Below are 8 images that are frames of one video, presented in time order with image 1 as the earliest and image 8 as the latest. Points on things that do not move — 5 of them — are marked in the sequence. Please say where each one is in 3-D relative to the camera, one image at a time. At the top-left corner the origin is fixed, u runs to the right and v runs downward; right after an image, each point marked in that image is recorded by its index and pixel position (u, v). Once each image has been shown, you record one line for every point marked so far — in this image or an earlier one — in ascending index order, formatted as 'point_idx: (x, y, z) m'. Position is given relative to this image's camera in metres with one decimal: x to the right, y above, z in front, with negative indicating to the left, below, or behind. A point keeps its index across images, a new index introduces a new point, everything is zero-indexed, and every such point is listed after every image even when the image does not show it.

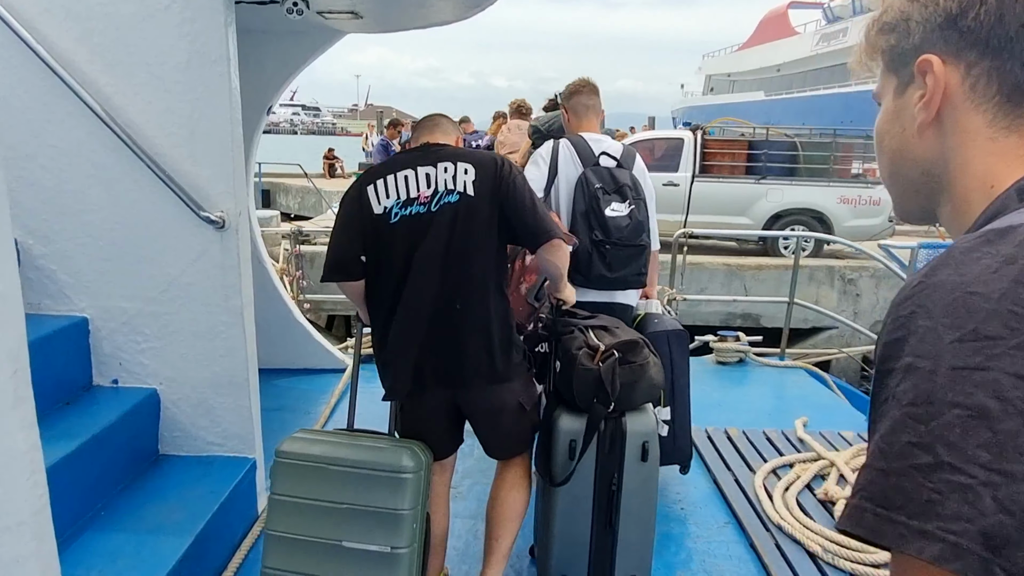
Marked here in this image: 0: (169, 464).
0: (-1.1, -0.6, +2.4) m
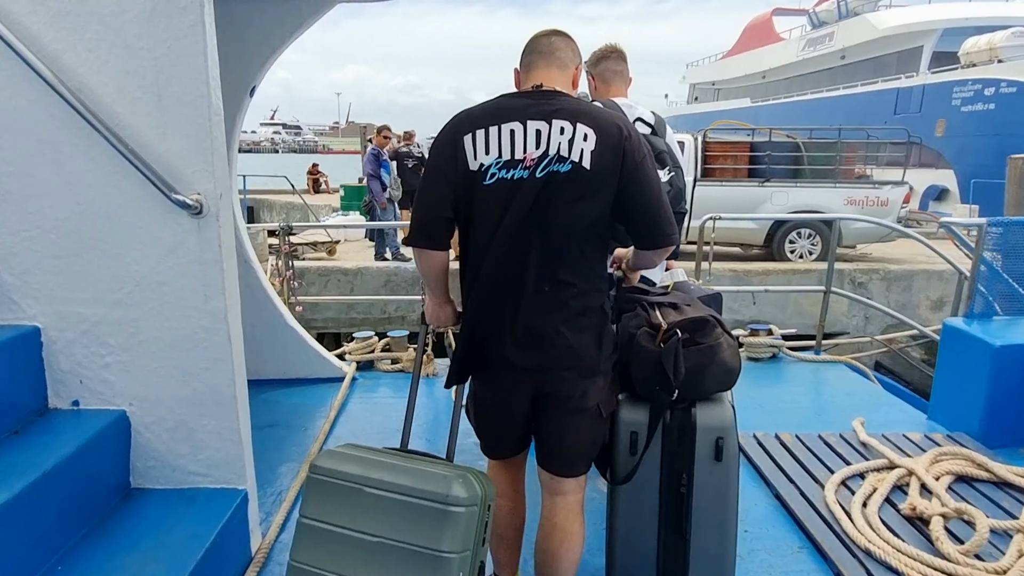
0: (-1.0, -0.6, +2.0) m
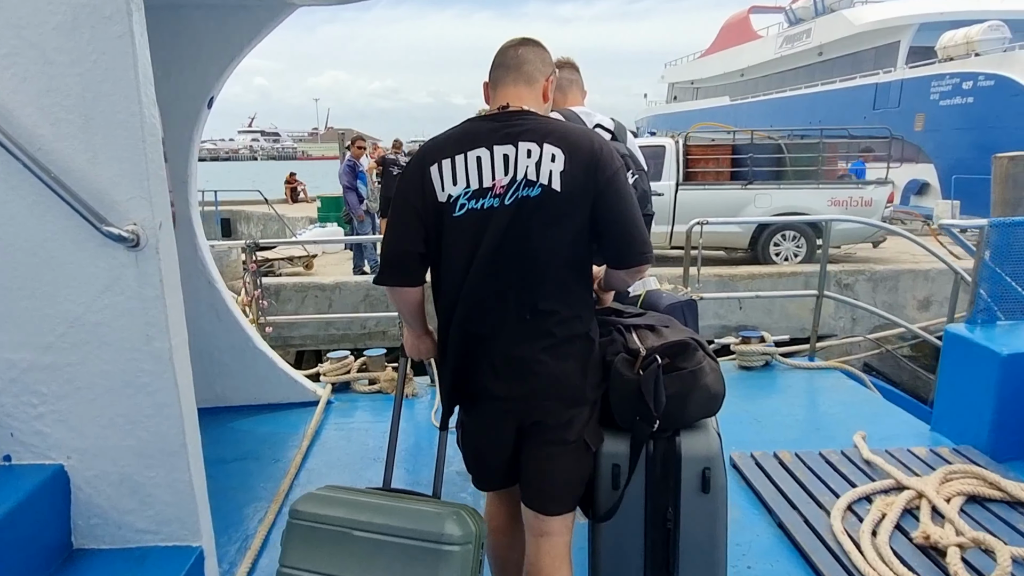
0: (-1.1, -0.7, +1.8) m
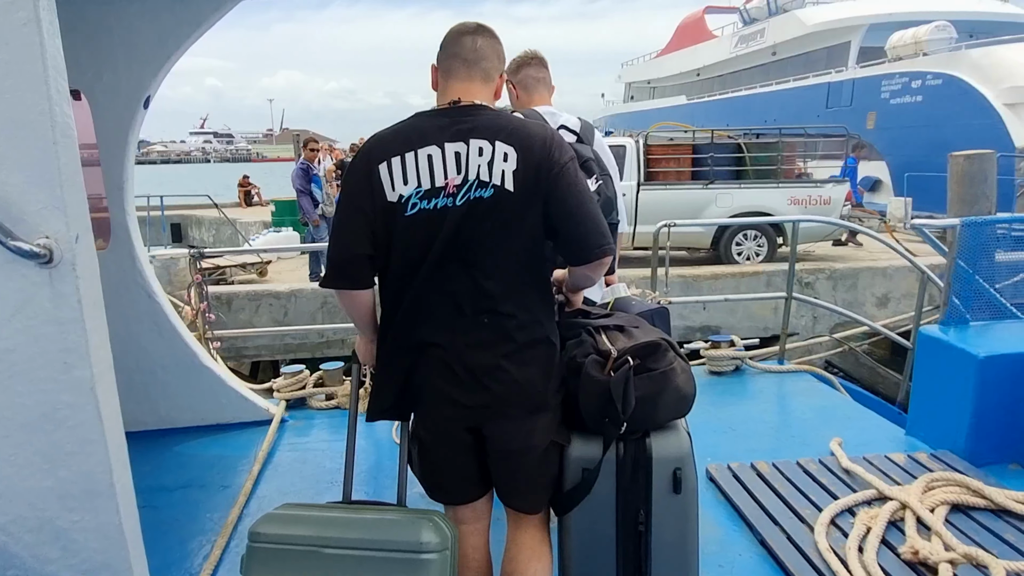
0: (-1.1, -0.7, +1.6) m
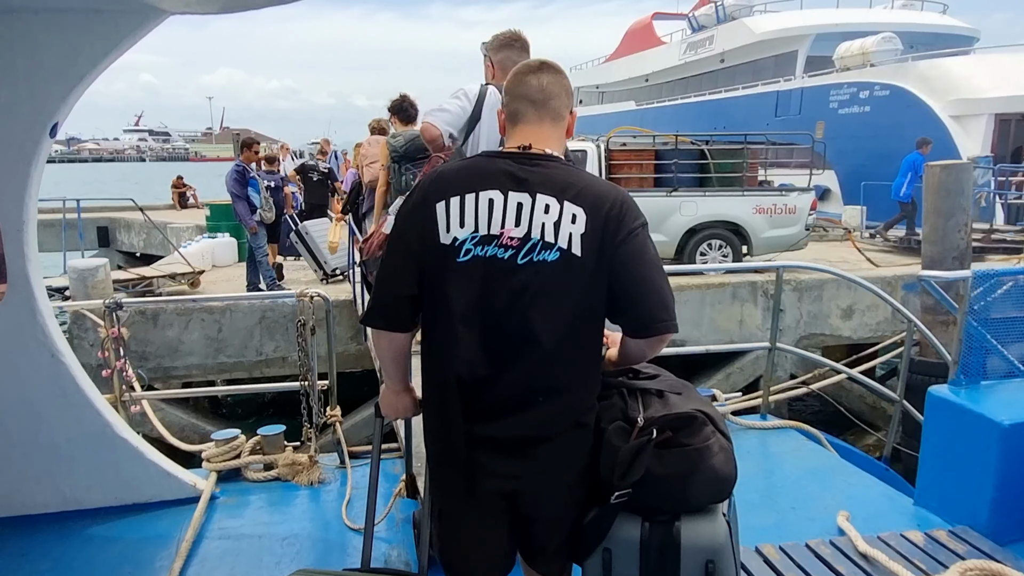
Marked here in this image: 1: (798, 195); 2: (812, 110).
0: (-1.1, -0.8, +1.1) m
1: (+3.0, +1.0, +7.9) m
2: (+6.4, +3.8, +15.8) m
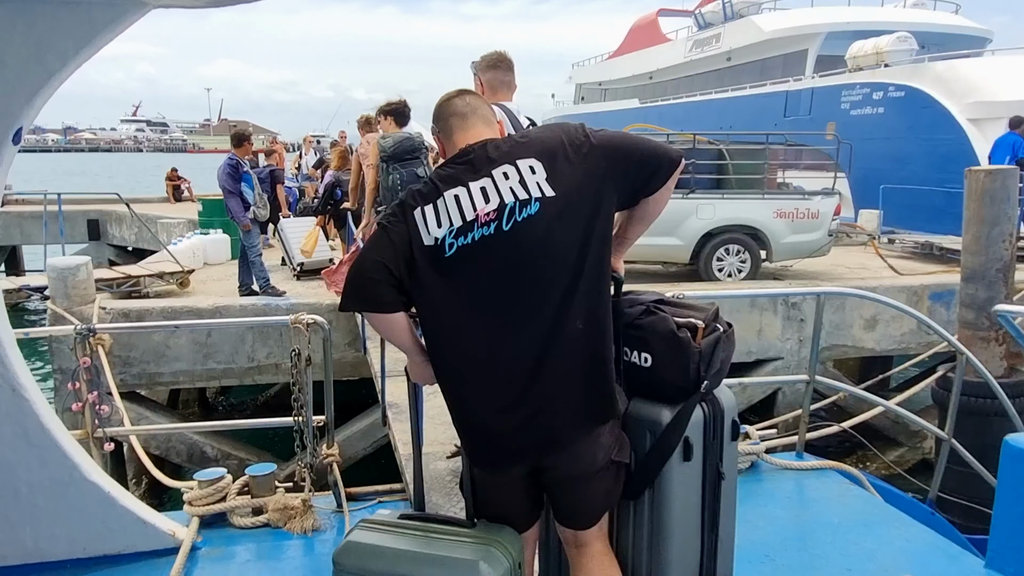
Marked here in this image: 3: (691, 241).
0: (-1.0, -0.9, +0.7) m
1: (+3.1, +0.9, +7.5) m
2: (+6.5, +3.7, +15.4) m
3: (+1.8, +0.5, +7.4) m
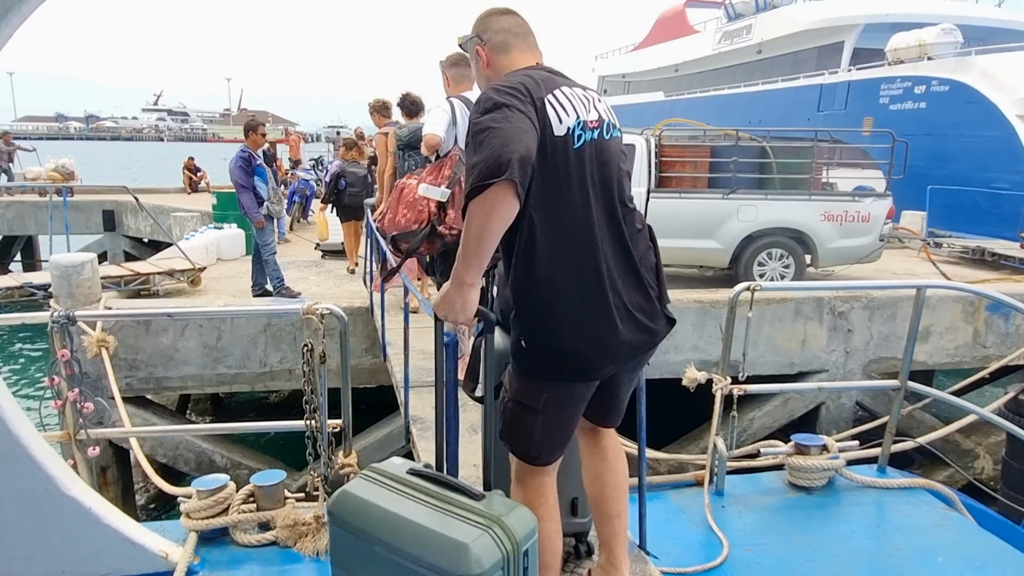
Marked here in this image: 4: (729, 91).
0: (-0.9, -1.0, +0.3) m
1: (+3.4, +0.8, +7.0) m
2: (+6.9, +3.6, +14.8) m
3: (+2.1, +0.4, +7.0) m
4: (+5.7, +5.1, +19.2) m
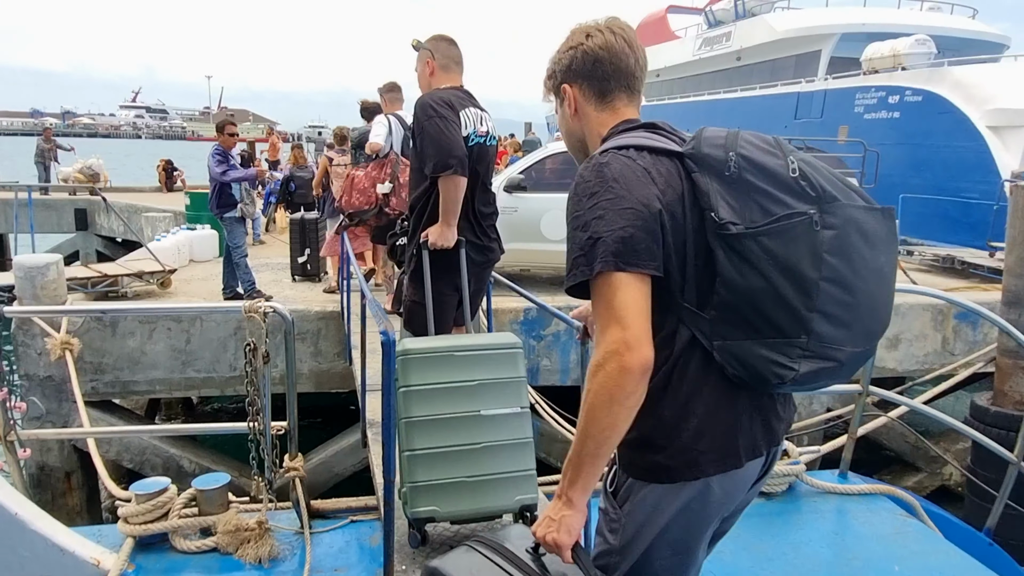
0: (-1.0, -1.0, +0.3) m
1: (+3.1, +0.8, +7.1) m
2: (+6.5, +3.5, +15.0) m
3: (+1.8, +0.4, +7.0) m
4: (+5.1, +5.0, +19.3) m
